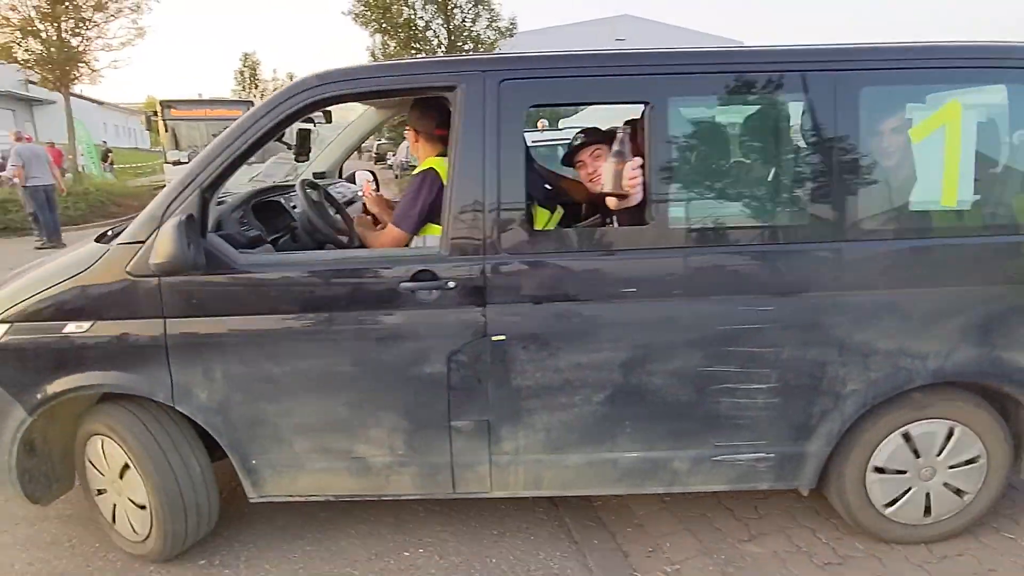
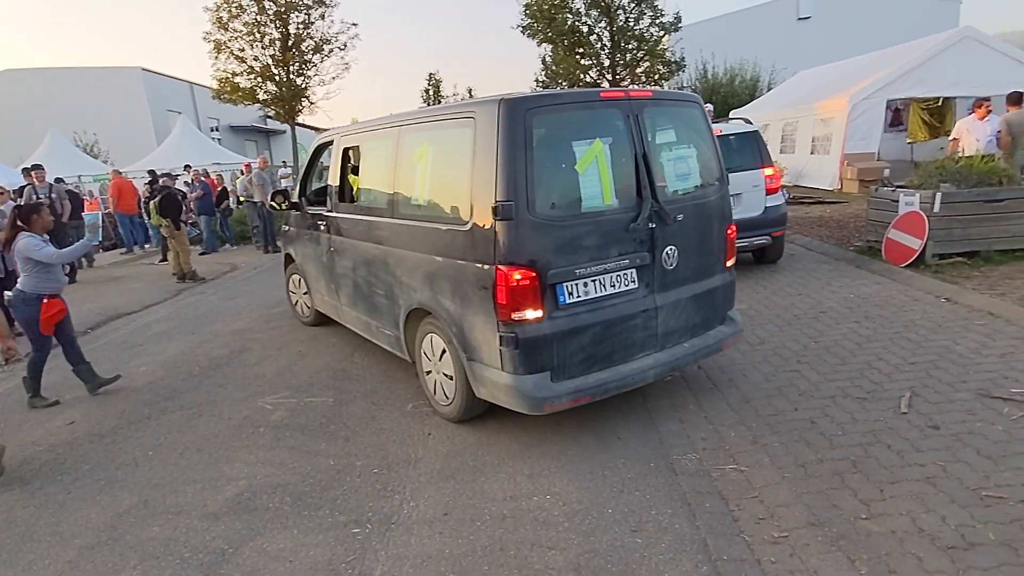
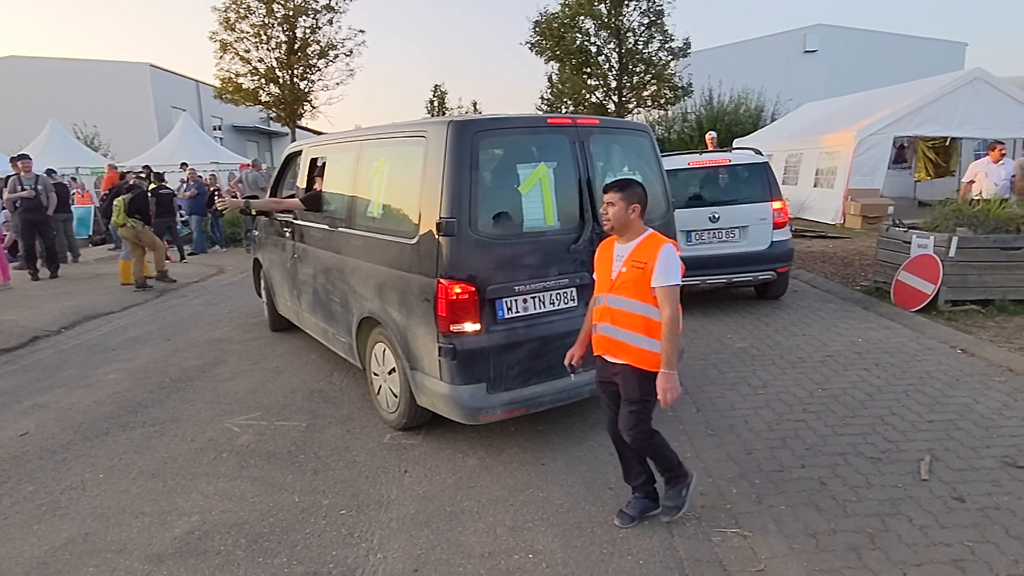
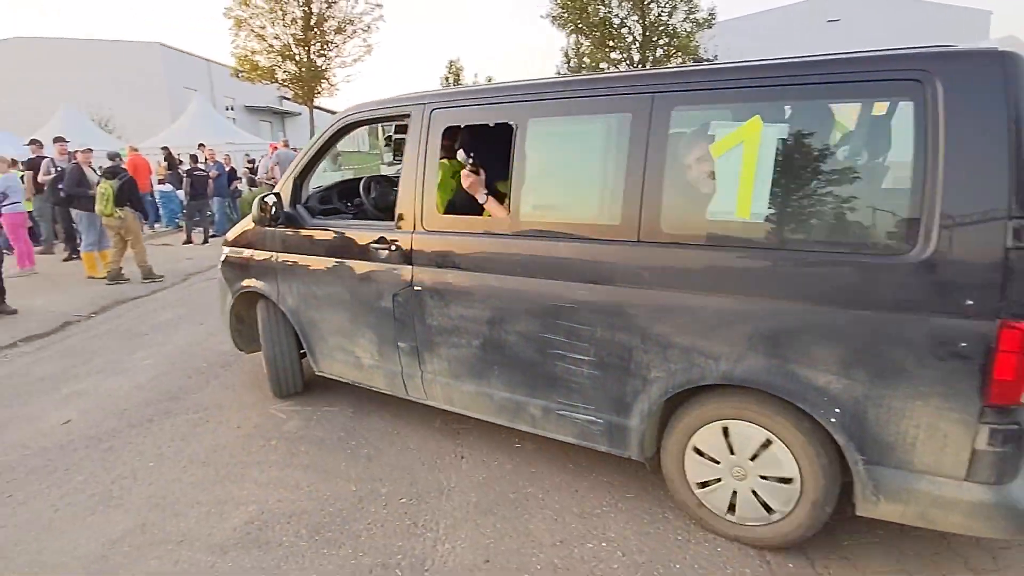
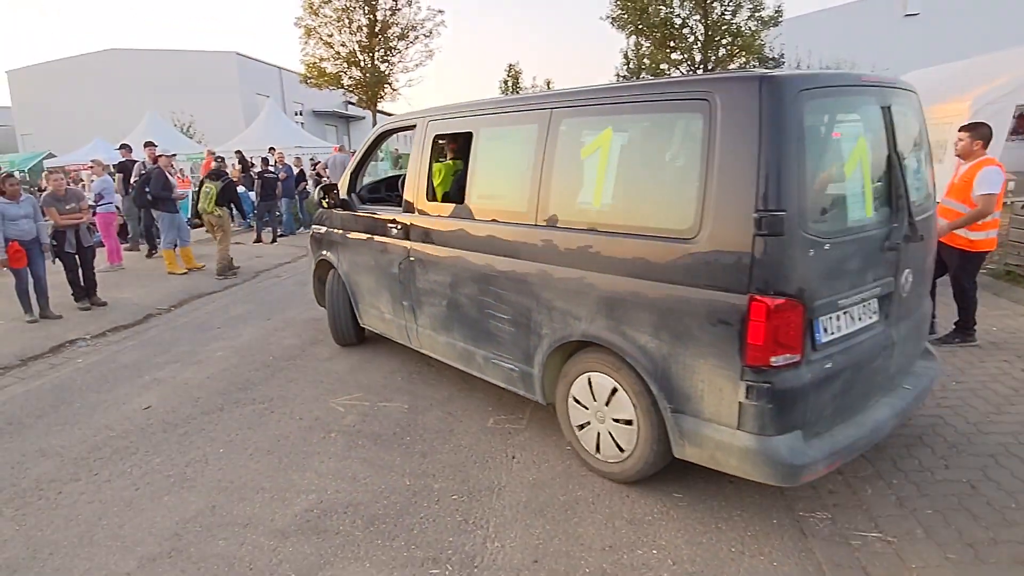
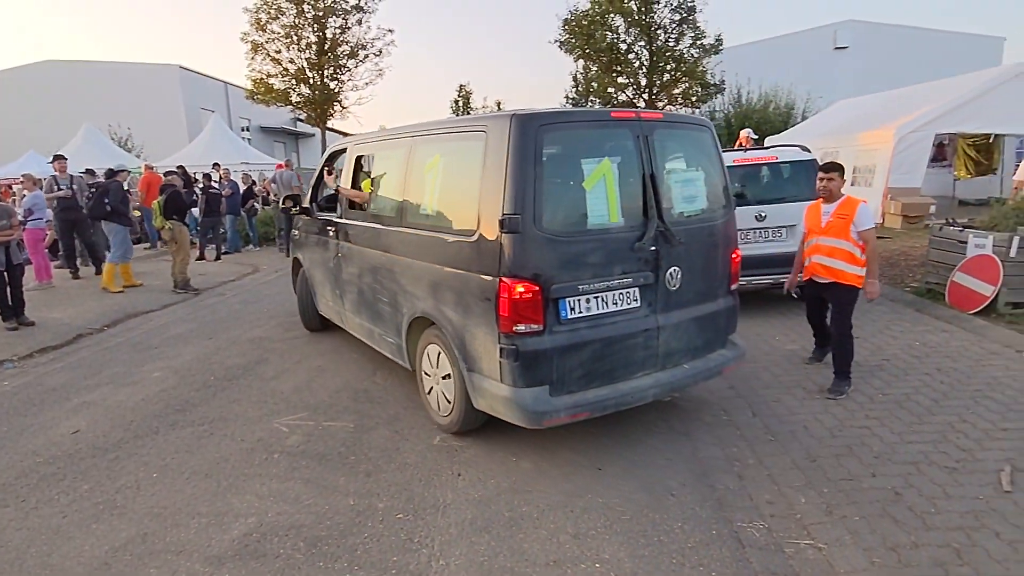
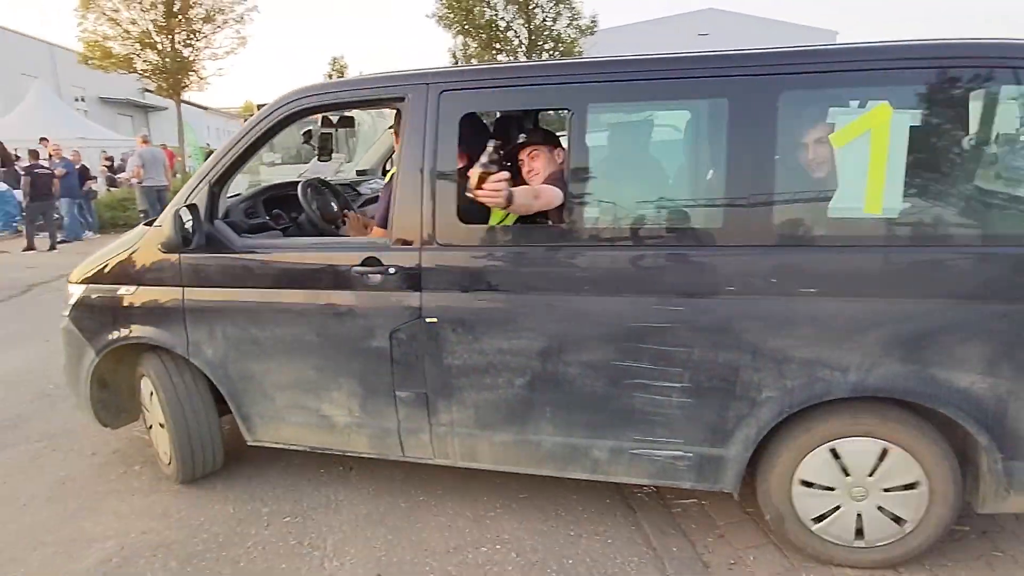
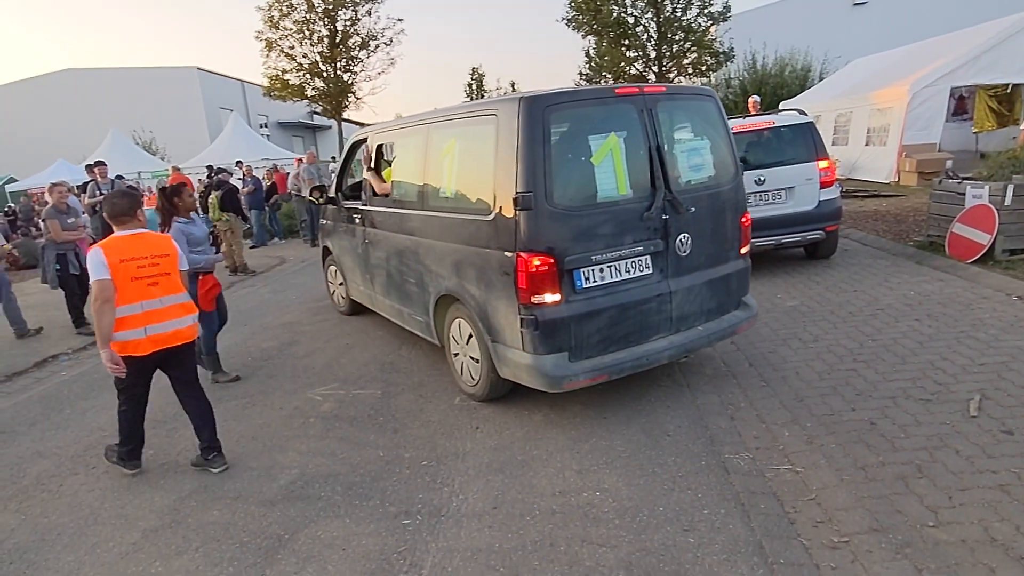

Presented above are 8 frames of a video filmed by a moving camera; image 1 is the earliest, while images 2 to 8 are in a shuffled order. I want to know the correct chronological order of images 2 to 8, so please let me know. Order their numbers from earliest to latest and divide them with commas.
7, 4, 5, 6, 3, 8, 2
